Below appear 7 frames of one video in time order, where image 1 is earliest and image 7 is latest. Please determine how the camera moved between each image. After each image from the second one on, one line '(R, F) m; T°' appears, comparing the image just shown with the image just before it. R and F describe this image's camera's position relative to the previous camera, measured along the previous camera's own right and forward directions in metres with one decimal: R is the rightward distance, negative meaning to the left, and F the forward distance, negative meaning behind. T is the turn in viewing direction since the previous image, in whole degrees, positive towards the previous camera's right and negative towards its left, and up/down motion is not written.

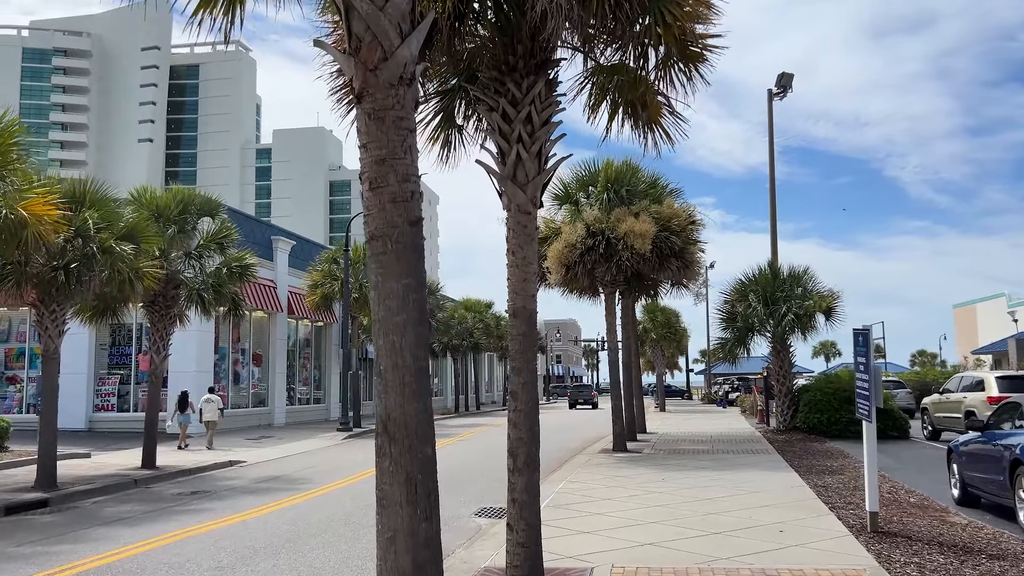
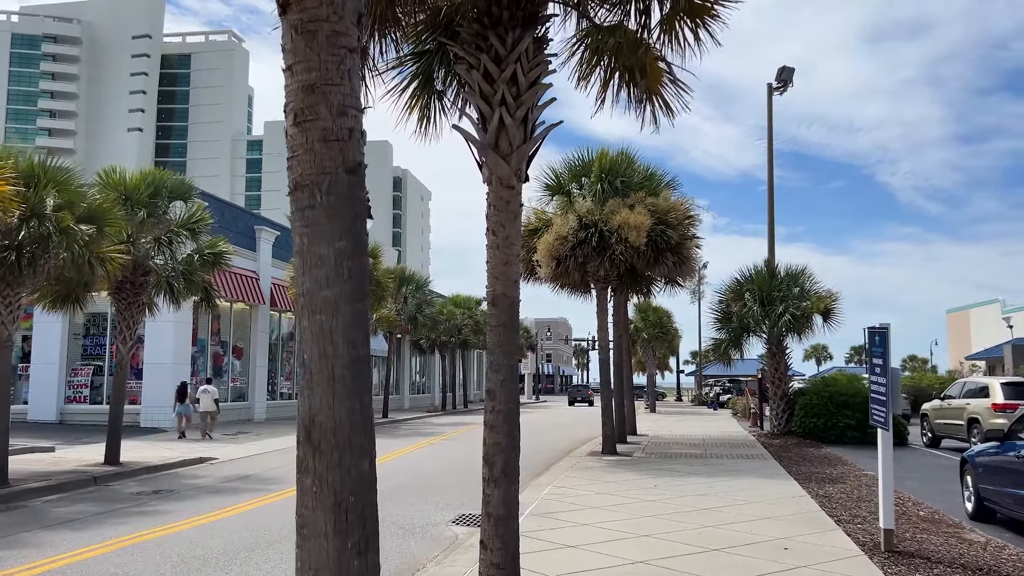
(+0.1, +0.7) m; +1°
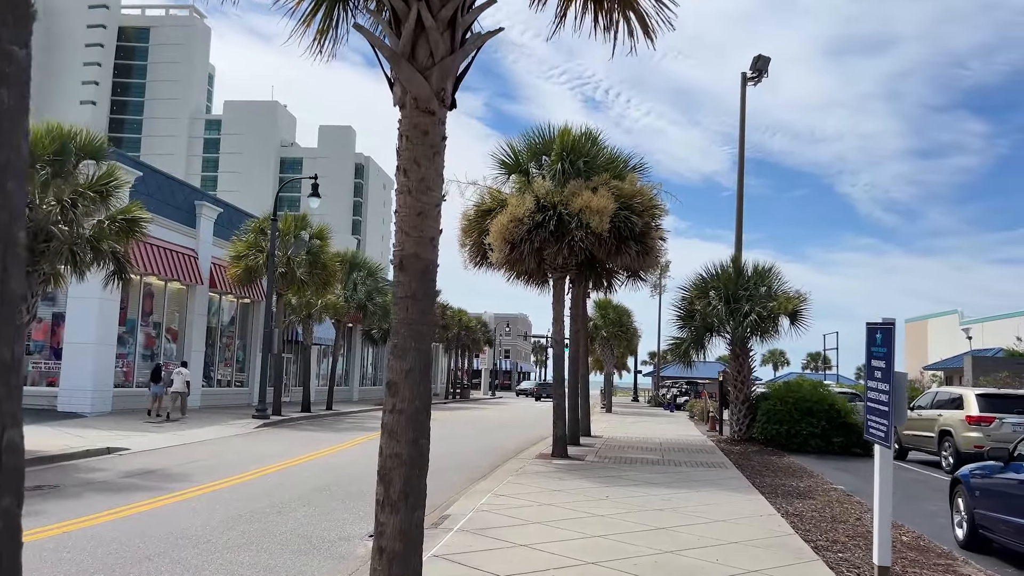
(+0.3, +1.3) m; +3°
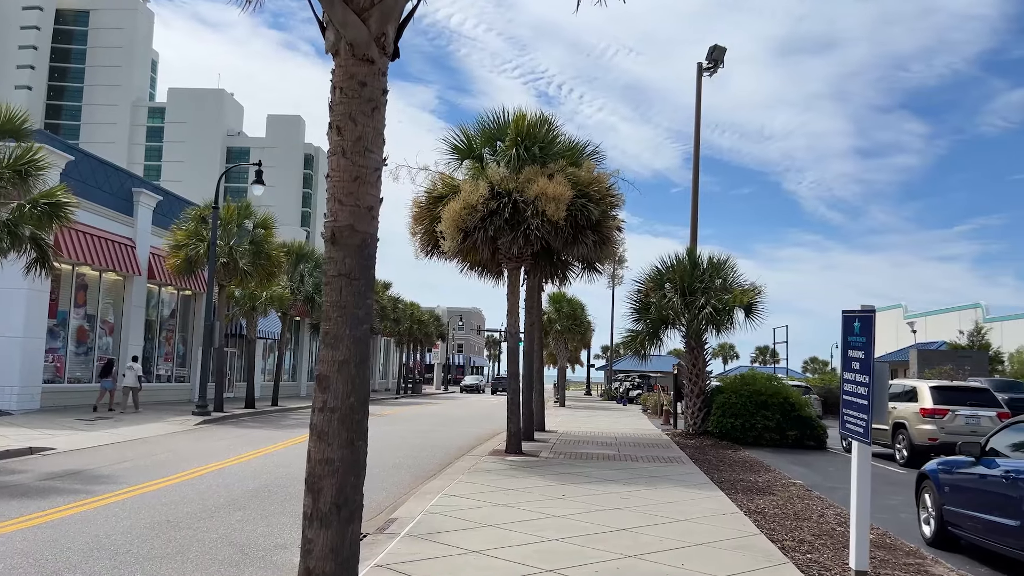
(0.0, +0.5) m; +3°
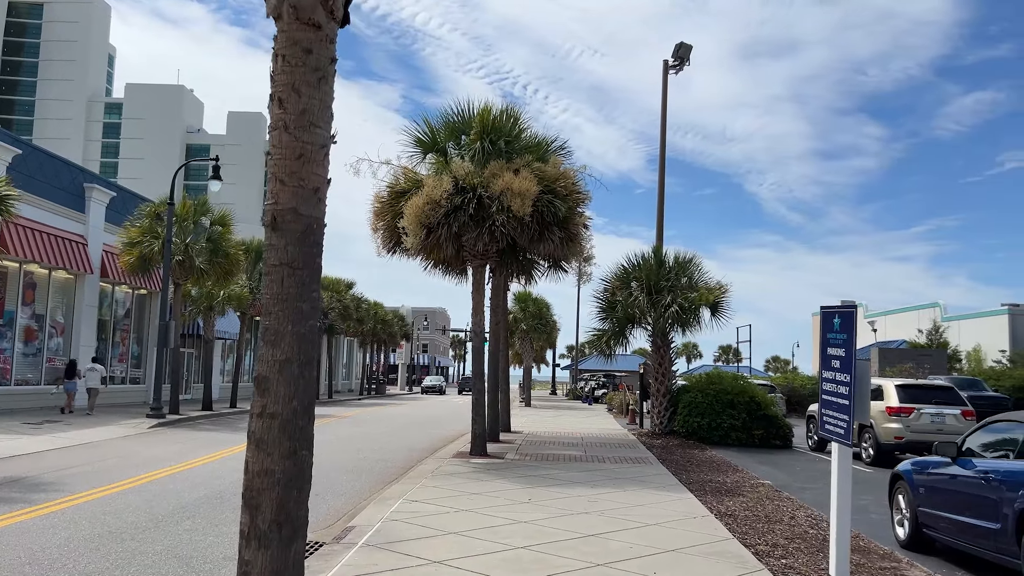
(0.0, +0.3) m; +3°
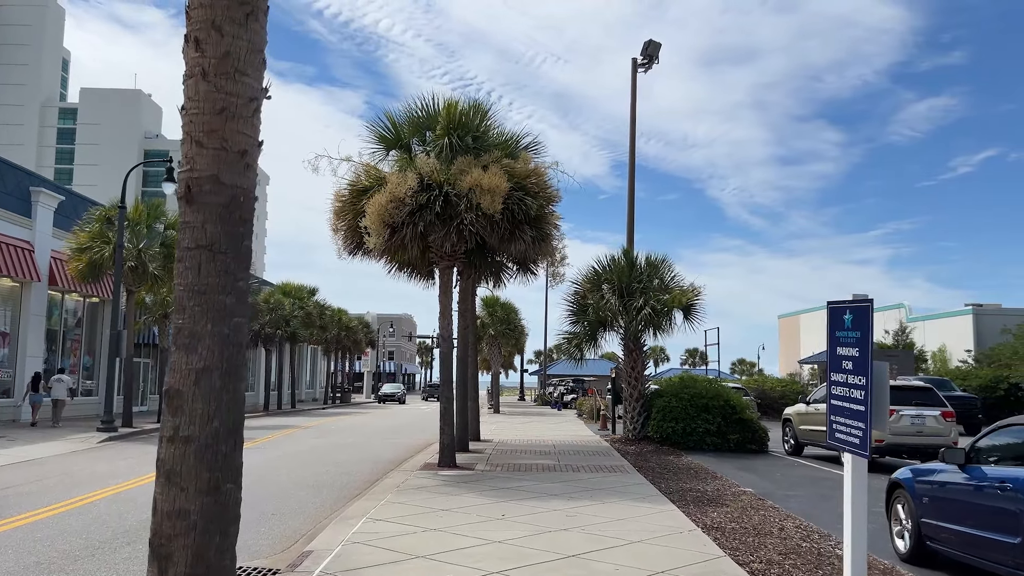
(0.0, +0.6) m; +2°
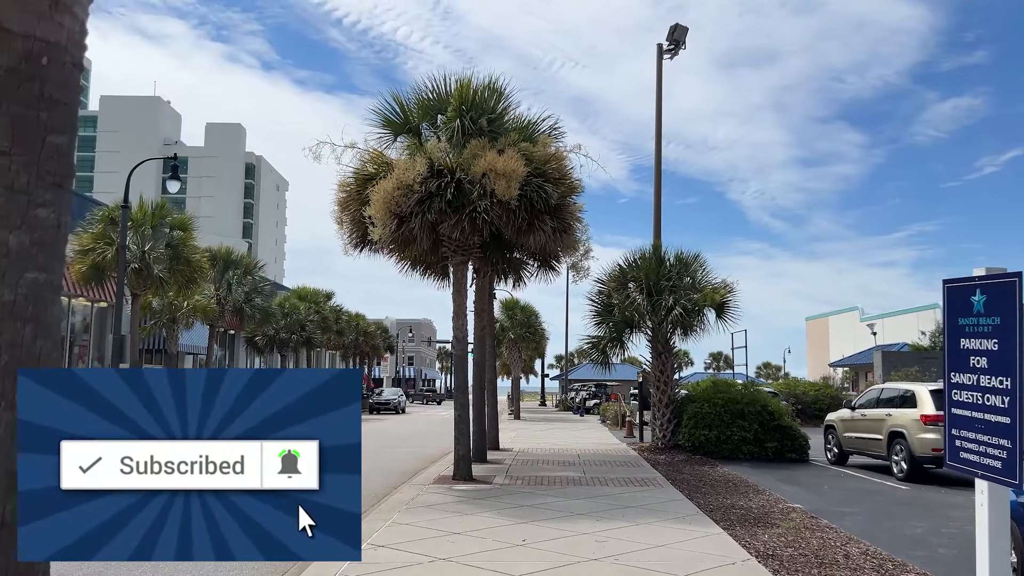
(0.0, +1.1) m; -1°
